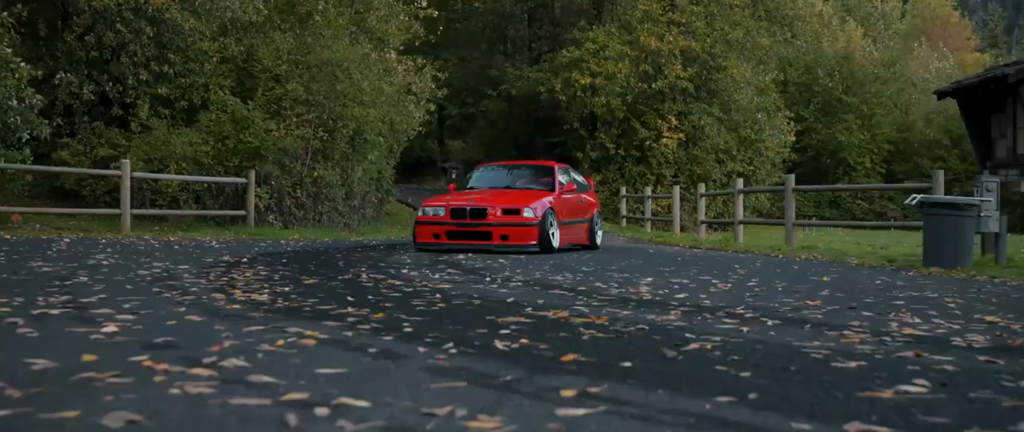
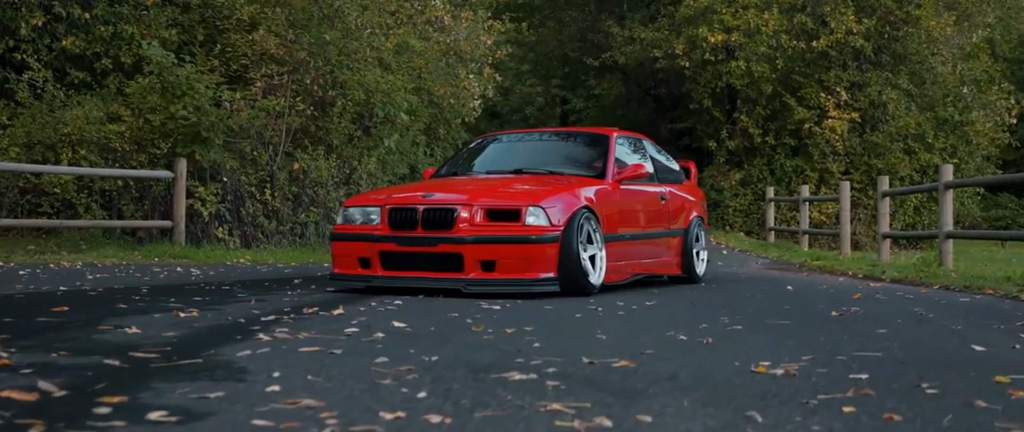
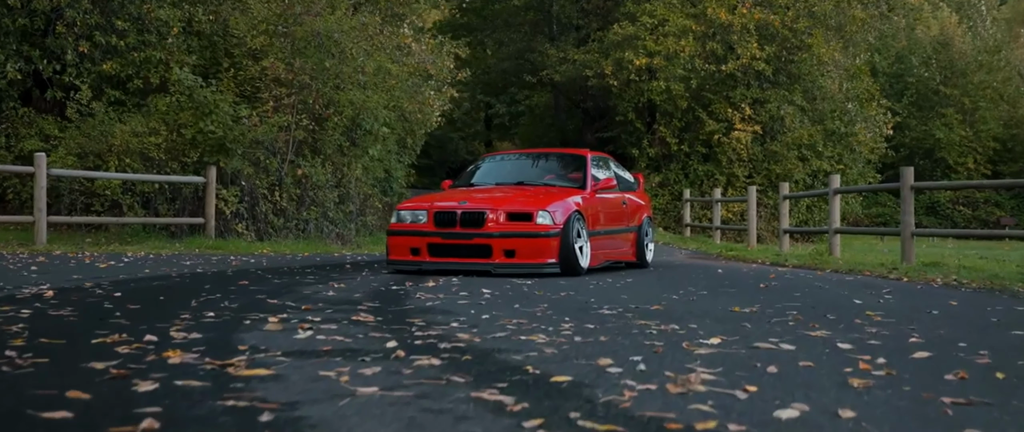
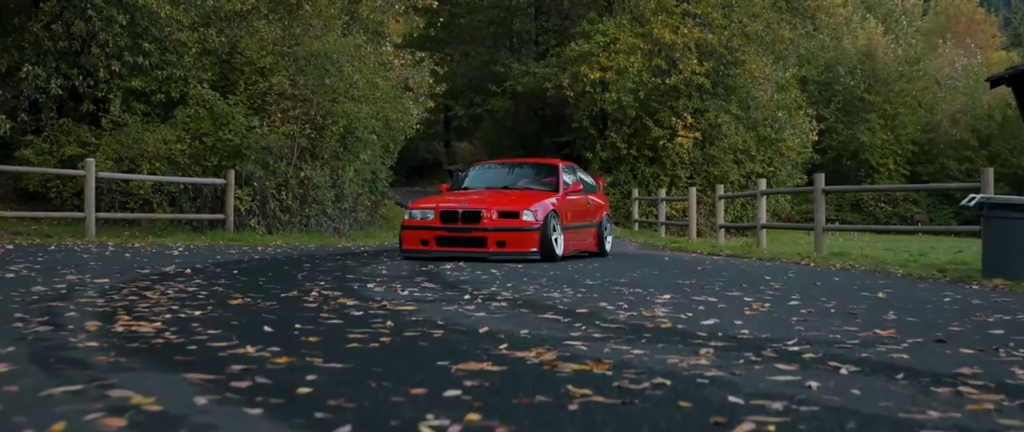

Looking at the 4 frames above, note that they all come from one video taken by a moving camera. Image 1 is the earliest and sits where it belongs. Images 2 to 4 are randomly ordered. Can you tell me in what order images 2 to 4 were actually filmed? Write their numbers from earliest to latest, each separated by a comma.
4, 3, 2
